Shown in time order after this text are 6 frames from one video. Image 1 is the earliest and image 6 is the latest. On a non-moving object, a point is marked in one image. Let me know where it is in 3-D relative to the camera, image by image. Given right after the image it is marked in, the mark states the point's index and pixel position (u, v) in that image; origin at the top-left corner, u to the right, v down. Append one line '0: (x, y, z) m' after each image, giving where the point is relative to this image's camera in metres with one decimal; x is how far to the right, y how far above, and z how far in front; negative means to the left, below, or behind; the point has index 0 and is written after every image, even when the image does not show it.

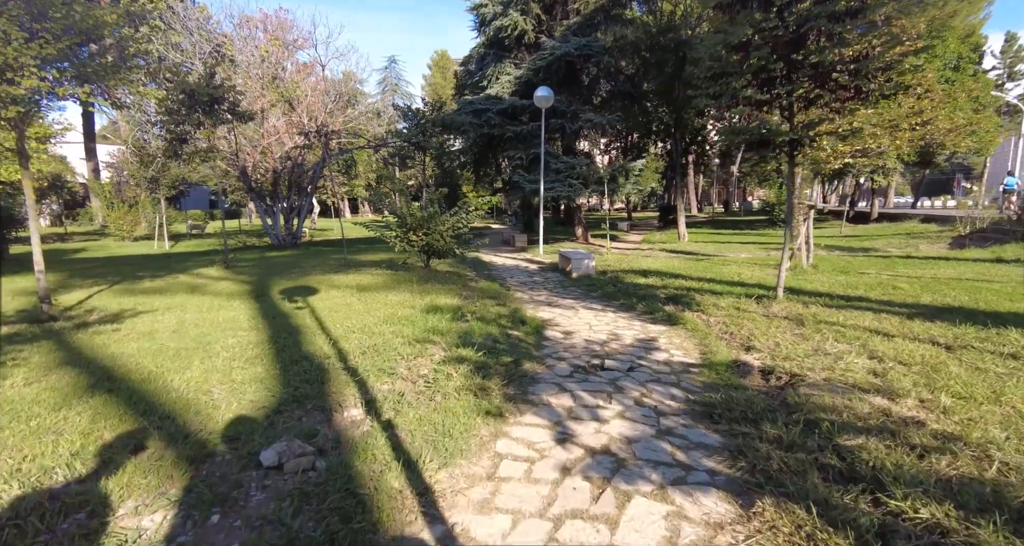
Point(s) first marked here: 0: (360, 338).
0: (-1.4, -0.6, +4.9) m
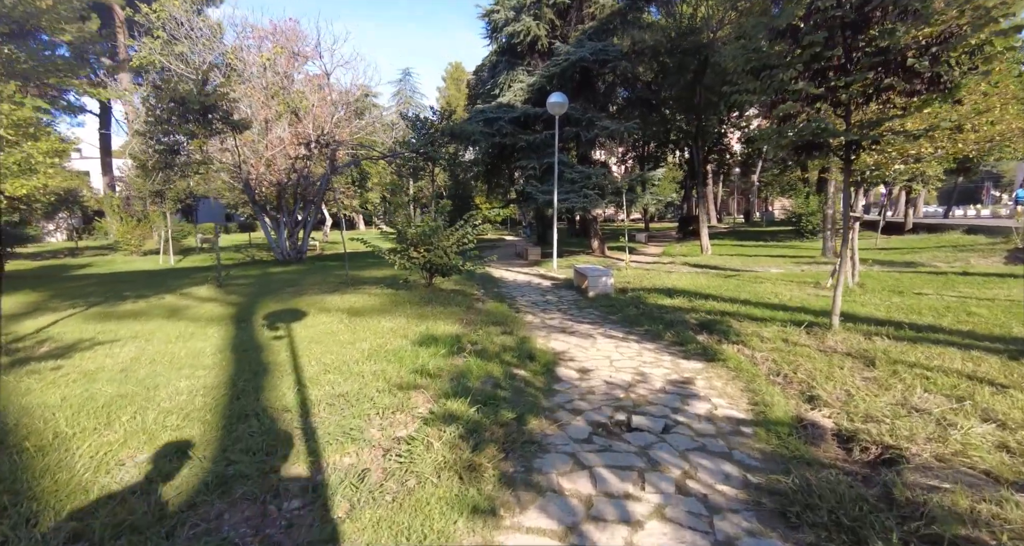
0: (-1.4, -0.9, +4.1) m
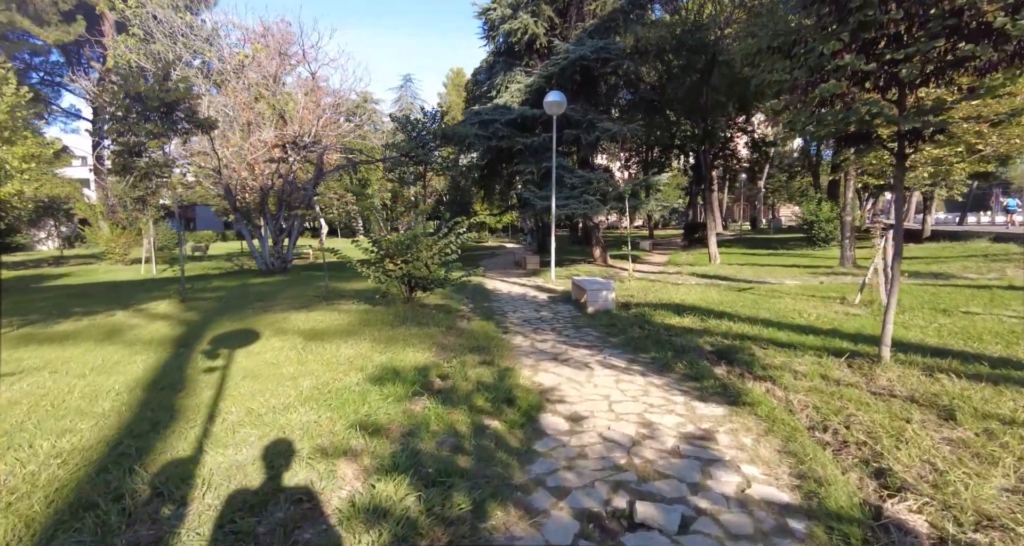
0: (-1.6, -1.0, +3.1) m
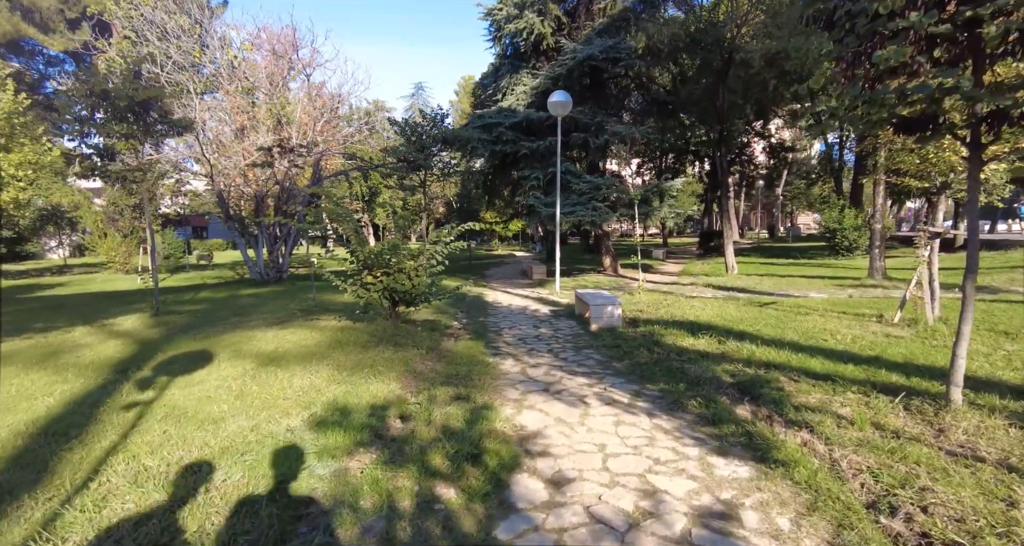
0: (-1.8, -1.1, +2.3) m
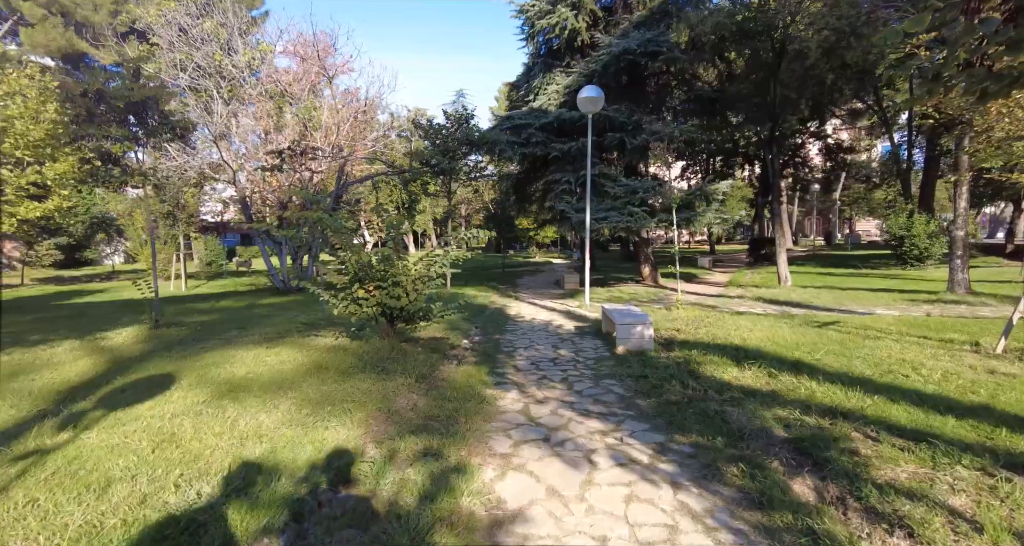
0: (-2.1, -1.2, +1.5) m
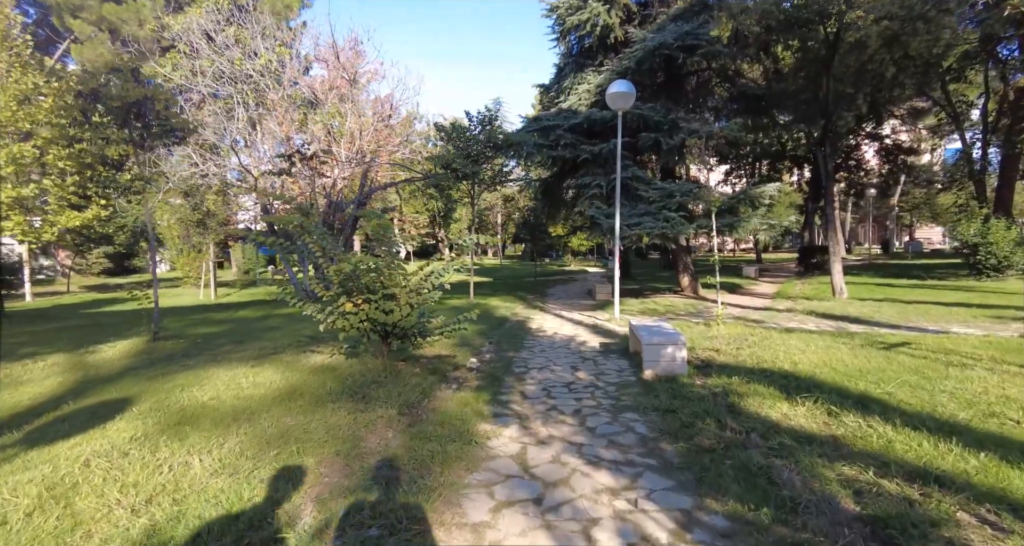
0: (-2.4, -1.3, +0.9) m
